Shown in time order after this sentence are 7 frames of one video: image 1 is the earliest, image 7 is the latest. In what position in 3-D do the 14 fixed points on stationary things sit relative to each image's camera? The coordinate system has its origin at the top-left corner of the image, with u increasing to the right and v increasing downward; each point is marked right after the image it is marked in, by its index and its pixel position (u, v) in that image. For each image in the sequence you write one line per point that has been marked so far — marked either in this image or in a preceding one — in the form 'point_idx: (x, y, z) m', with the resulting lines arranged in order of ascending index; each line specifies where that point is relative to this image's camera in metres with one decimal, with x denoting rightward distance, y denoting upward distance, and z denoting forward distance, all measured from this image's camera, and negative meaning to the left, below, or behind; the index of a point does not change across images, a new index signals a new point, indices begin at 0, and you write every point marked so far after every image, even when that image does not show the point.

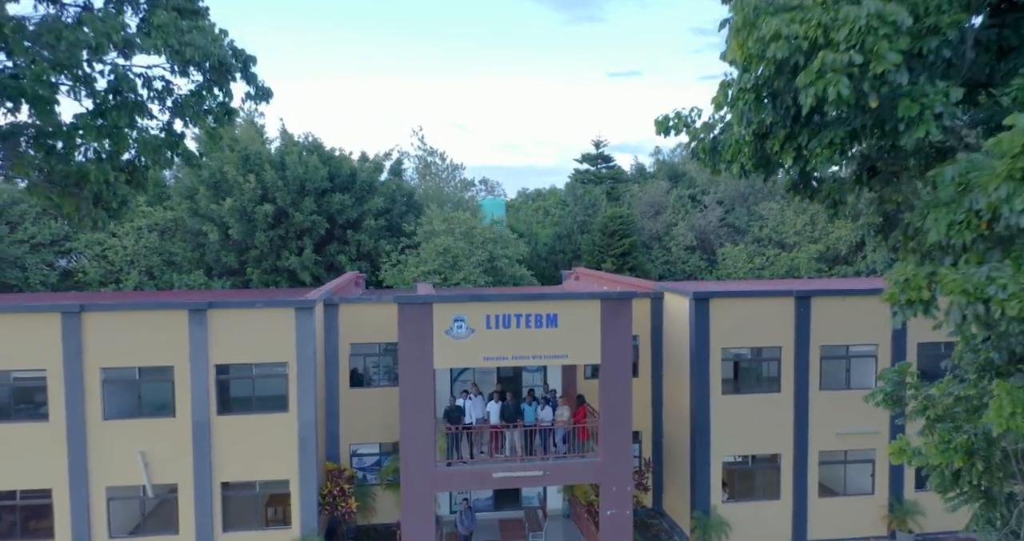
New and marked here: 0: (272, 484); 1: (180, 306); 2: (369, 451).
0: (-4.8, -4.3, +14.6) m
1: (-6.3, -0.7, +13.9) m
2: (-3.3, -4.0, +16.4) m
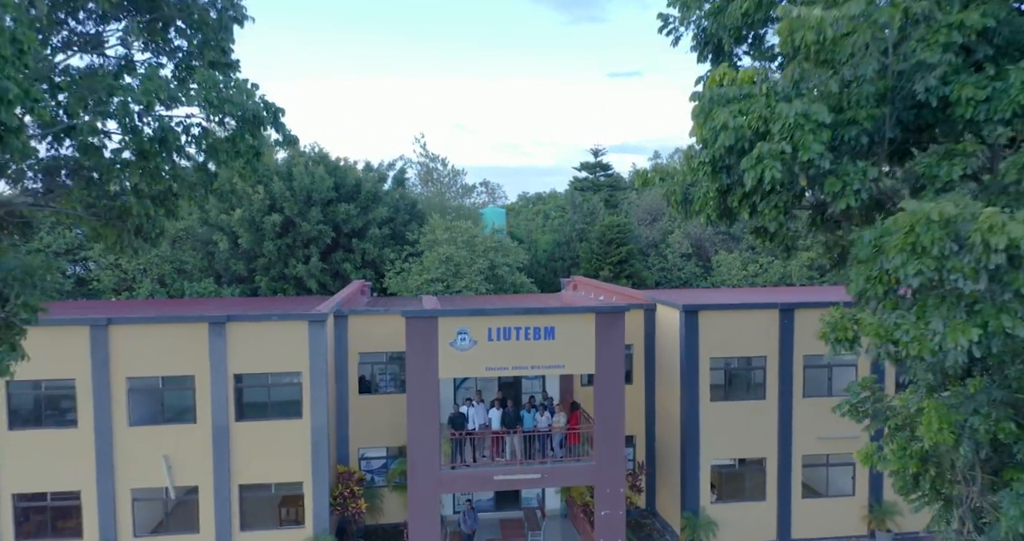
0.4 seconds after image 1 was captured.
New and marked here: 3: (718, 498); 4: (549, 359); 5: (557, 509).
0: (-4.8, -4.6, +15.5) m
1: (-6.3, -1.0, +14.8) m
2: (-3.3, -4.4, +17.3) m
3: (+4.6, -5.1, +16.3) m
4: (+0.7, -1.8, +14.8) m
5: (+1.1, -5.8, +17.7) m
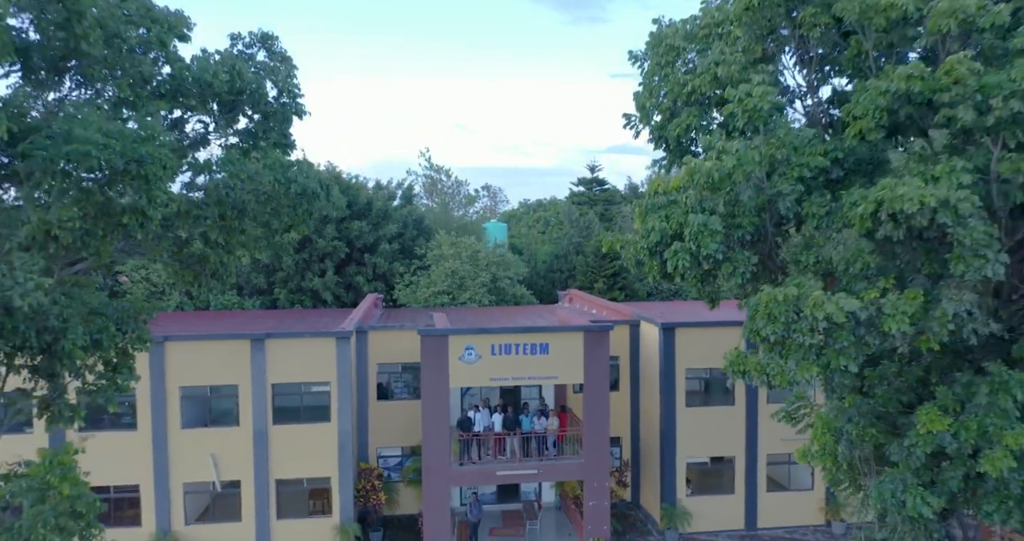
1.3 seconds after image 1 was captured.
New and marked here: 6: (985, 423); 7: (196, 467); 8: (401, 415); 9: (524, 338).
0: (-4.8, -5.2, +17.9) m
1: (-6.3, -1.6, +17.1) m
2: (-3.3, -4.9, +19.6) m
3: (+4.6, -5.6, +18.6) m
4: (+0.7, -2.4, +17.1) m
5: (+1.1, -6.4, +20.0) m
6: (+4.9, -1.6, +7.5) m
7: (-7.5, -4.7, +17.3) m
8: (-3.0, -3.9, +19.5) m
9: (+0.3, -1.6, +17.1) m
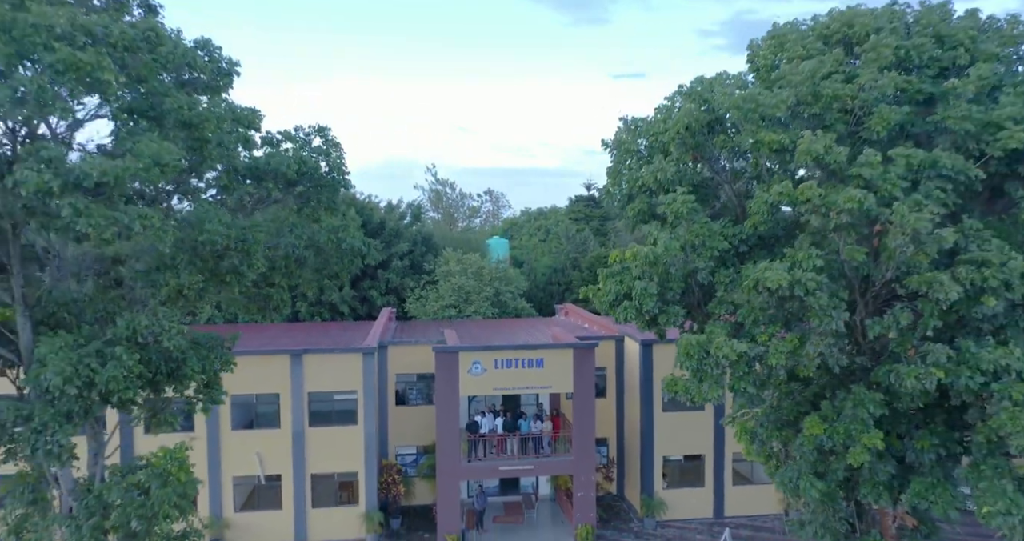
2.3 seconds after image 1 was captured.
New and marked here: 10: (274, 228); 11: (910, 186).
0: (-4.8, -5.9, +20.9) m
1: (-6.3, -2.3, +20.2) m
2: (-3.2, -5.6, +22.6) m
3: (+4.7, -6.4, +21.6) m
4: (+0.7, -3.1, +20.1) m
5: (+1.1, -7.1, +23.0) m
6: (+4.9, -2.3, +10.5) m
7: (-7.5, -5.4, +20.3) m
8: (-3.0, -4.6, +22.5) m
9: (+0.3, -2.3, +20.1) m
10: (-4.1, +0.7, +12.4) m
11: (+5.2, +1.1, +9.5) m
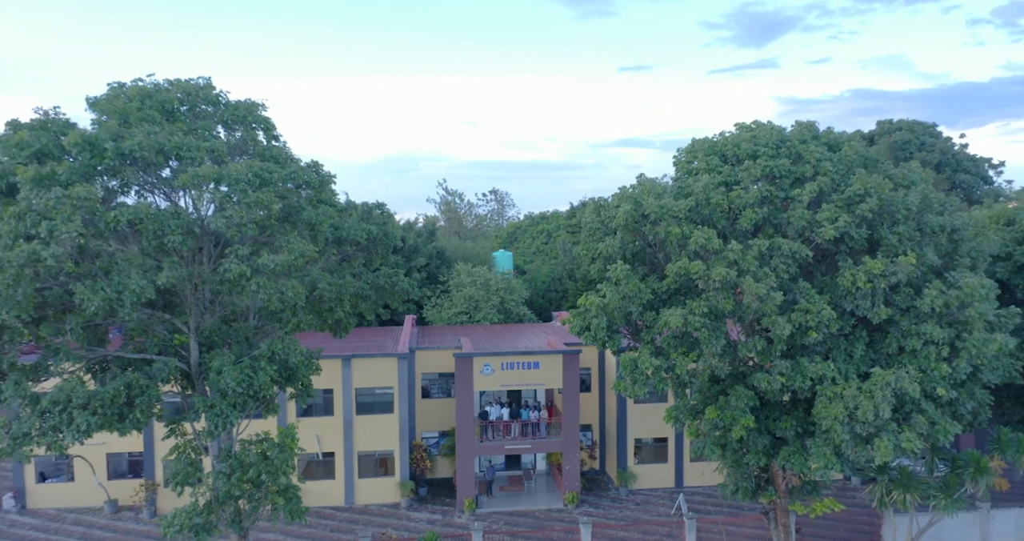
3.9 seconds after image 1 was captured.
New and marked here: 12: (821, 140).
0: (-4.7, -6.7, +26.6) m
1: (-6.2, -3.1, +25.9) m
2: (-3.1, -6.4, +28.3) m
3: (+4.8, -7.2, +27.2) m
4: (+0.8, -3.9, +25.8) m
5: (+1.2, -7.9, +28.7) m
6: (+4.9, -3.2, +16.1) m
7: (-7.4, -6.2, +26.0) m
8: (-2.9, -5.4, +28.2) m
9: (+0.4, -3.1, +25.7) m
10: (-4.0, -0.1, +18.0) m
11: (+5.2, +0.2, +15.1) m
12: (+7.2, +3.1, +17.0) m
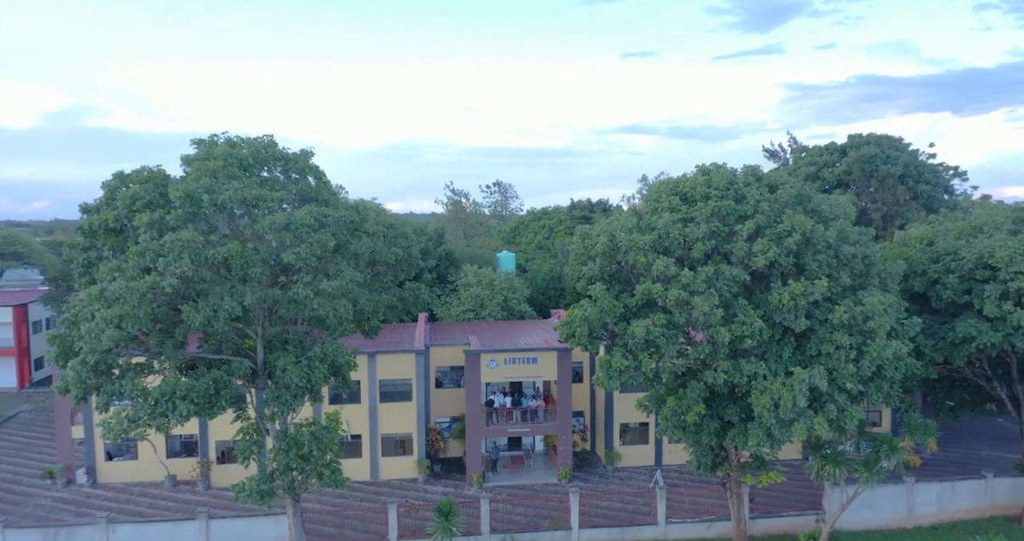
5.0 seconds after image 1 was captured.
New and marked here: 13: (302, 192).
0: (-4.6, -7.0, +30.9) m
1: (-6.2, -3.4, +30.1) m
2: (-3.0, -6.7, +32.6) m
3: (+4.8, -7.5, +31.5) m
4: (+0.9, -4.3, +30.0) m
5: (+1.3, -8.2, +33.0) m
6: (+4.9, -3.7, +20.3) m
7: (-7.3, -6.5, +30.4) m
8: (-2.8, -5.7, +32.5) m
9: (+0.4, -3.4, +30.0) m
10: (-4.0, -0.6, +22.2) m
11: (+5.2, -0.4, +19.2) m
12: (+7.3, +2.6, +21.1) m
13: (-5.8, +2.1, +19.8) m
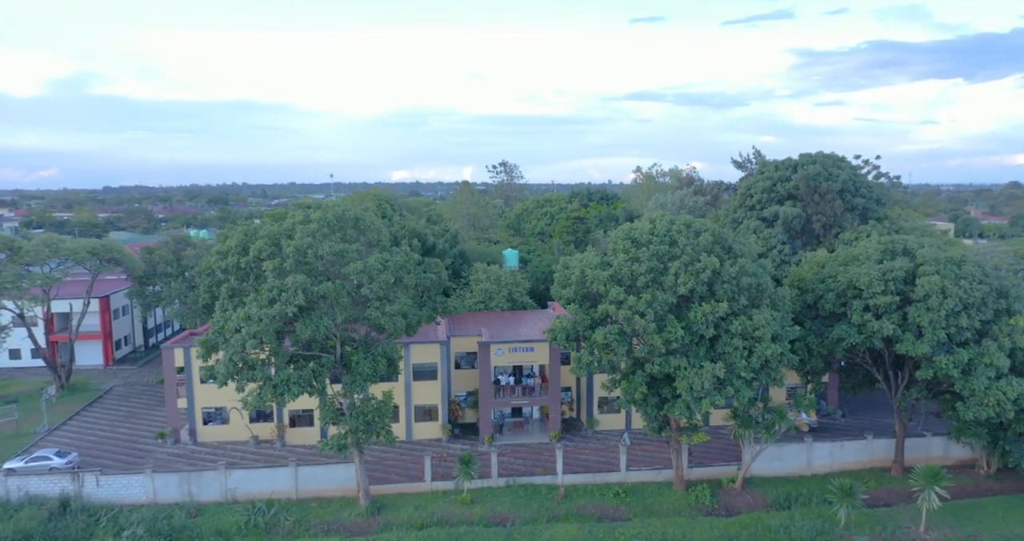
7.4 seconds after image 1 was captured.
0: (-4.5, -7.5, +40.2) m
1: (-6.0, -4.0, +39.3) m
2: (-2.9, -7.1, +41.9) m
3: (+5.0, -7.9, +40.7) m
4: (+1.0, -4.8, +39.1) m
5: (+1.5, -8.6, +42.3) m
6: (+5.0, -4.7, +29.4) m
7: (-7.2, -7.1, +39.6) m
8: (-2.6, -6.1, +41.7) m
9: (+0.6, -4.0, +39.0) m
10: (-3.9, -1.5, +31.2) m
11: (+5.3, -1.4, +28.1) m
12: (+7.3, +1.6, +29.9) m
13: (-5.7, +1.2, +28.7) m
